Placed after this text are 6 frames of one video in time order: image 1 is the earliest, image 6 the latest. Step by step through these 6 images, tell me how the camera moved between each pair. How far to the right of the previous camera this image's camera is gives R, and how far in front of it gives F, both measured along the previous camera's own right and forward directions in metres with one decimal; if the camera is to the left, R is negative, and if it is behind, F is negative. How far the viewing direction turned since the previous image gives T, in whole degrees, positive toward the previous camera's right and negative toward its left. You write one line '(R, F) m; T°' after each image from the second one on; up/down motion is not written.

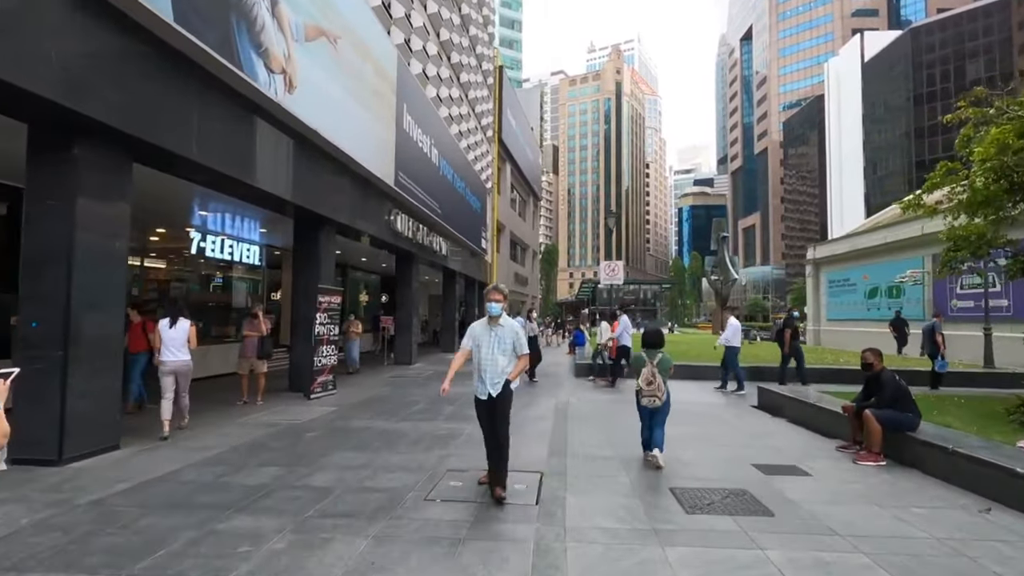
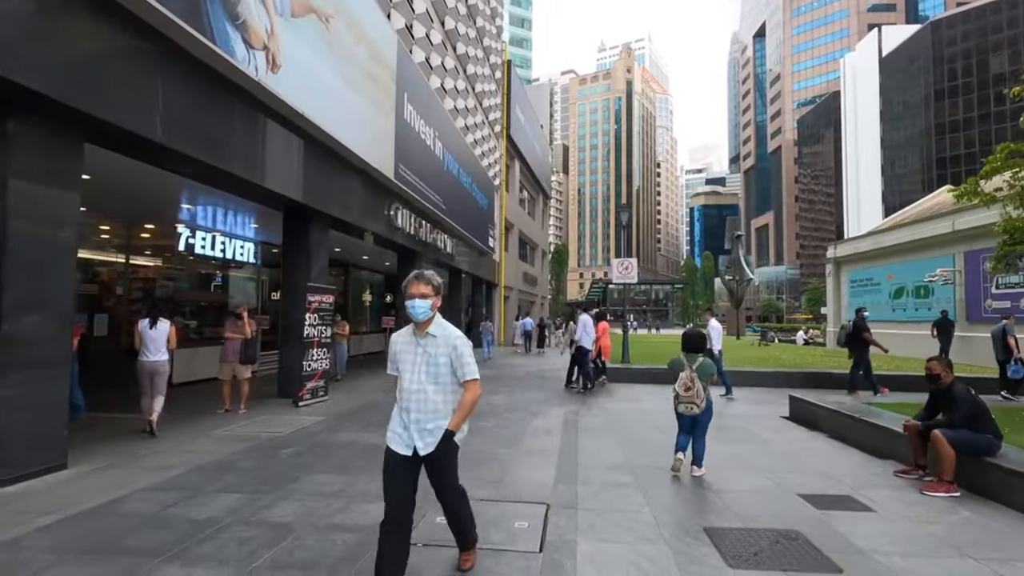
(+0.1, +0.9) m; -1°
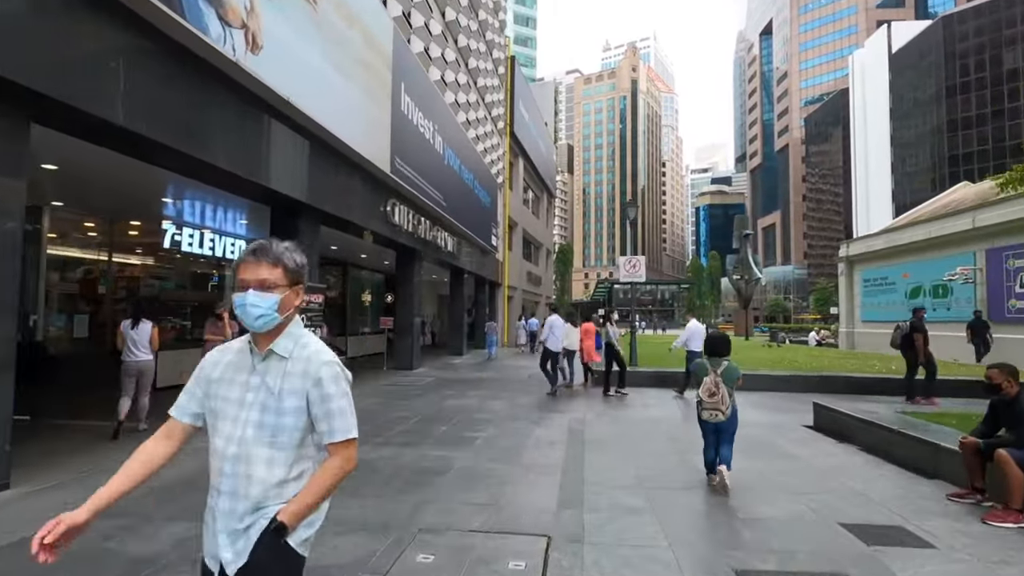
(+0.1, +0.7) m; -1°
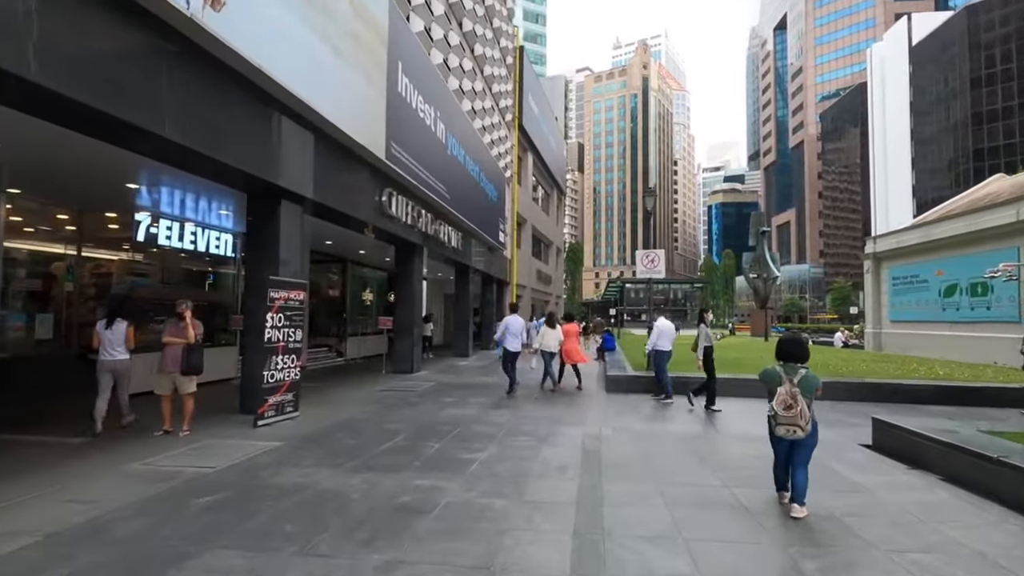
(+0.1, +1.2) m; -1°
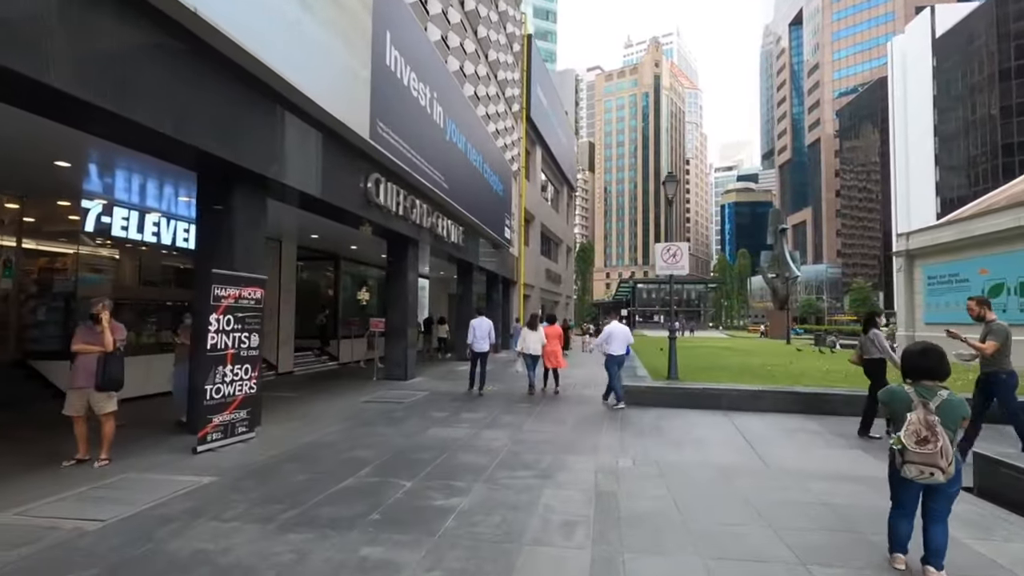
(+0.2, +1.5) m; -1°
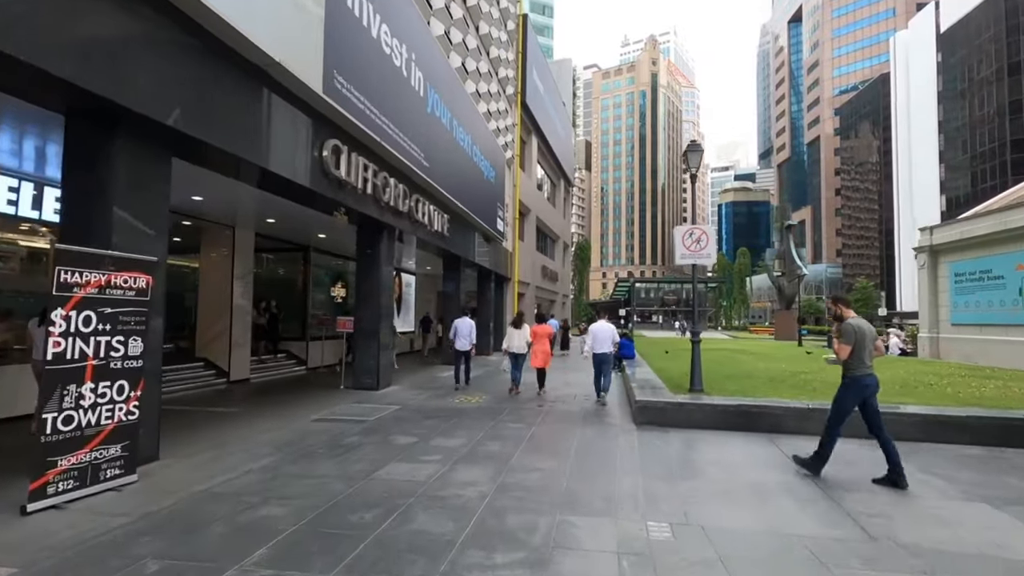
(+0.1, +2.1) m; 0°
